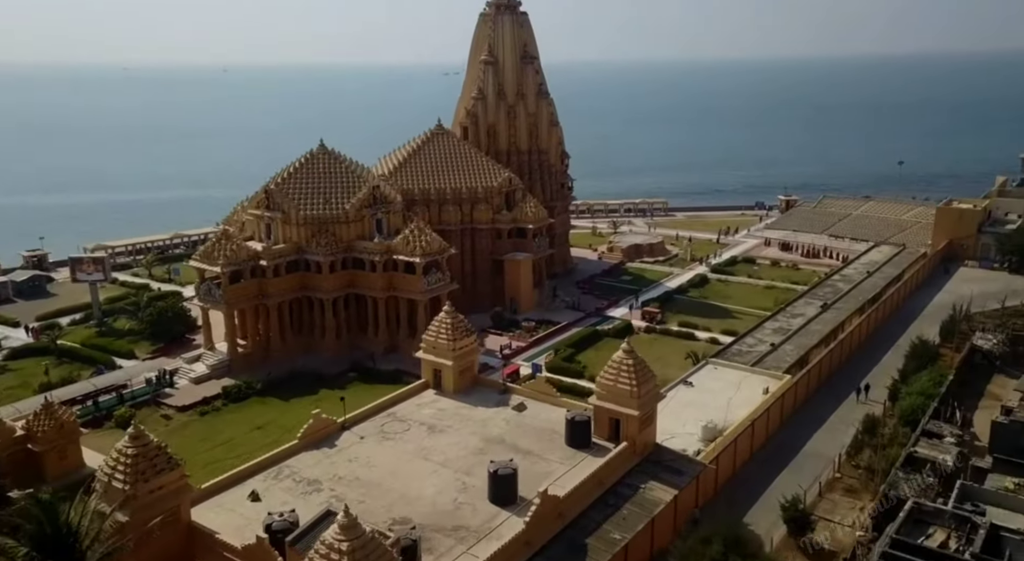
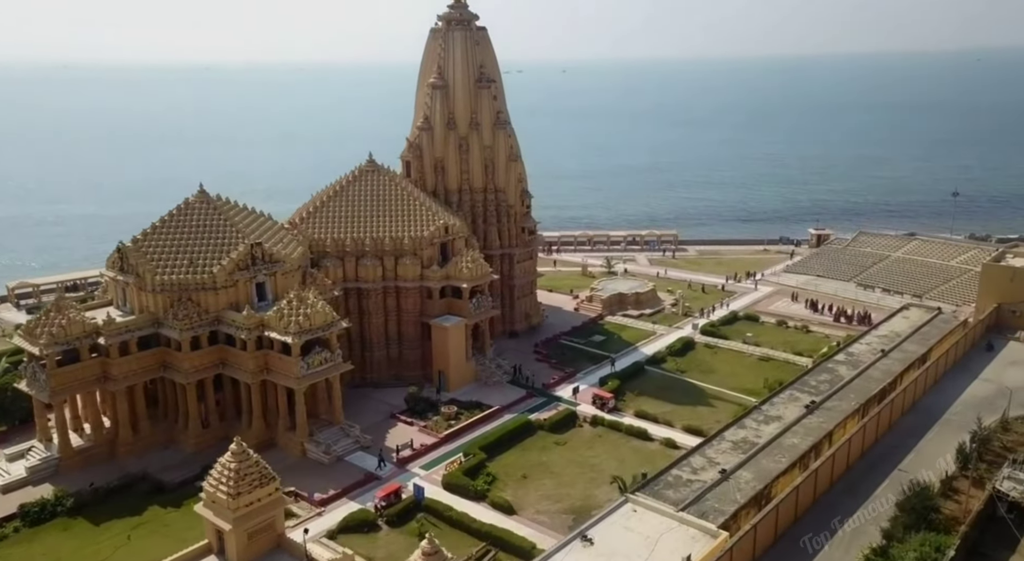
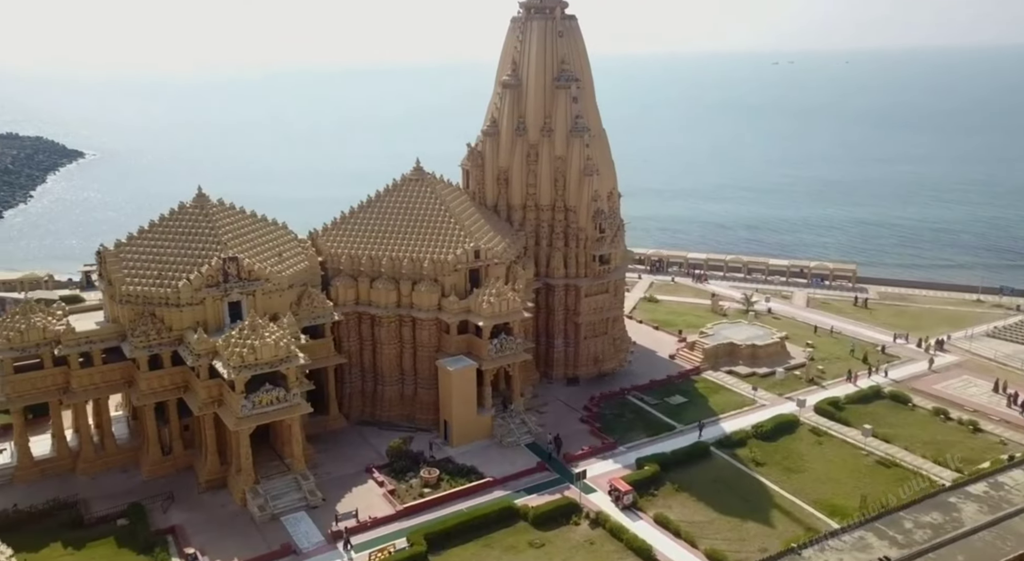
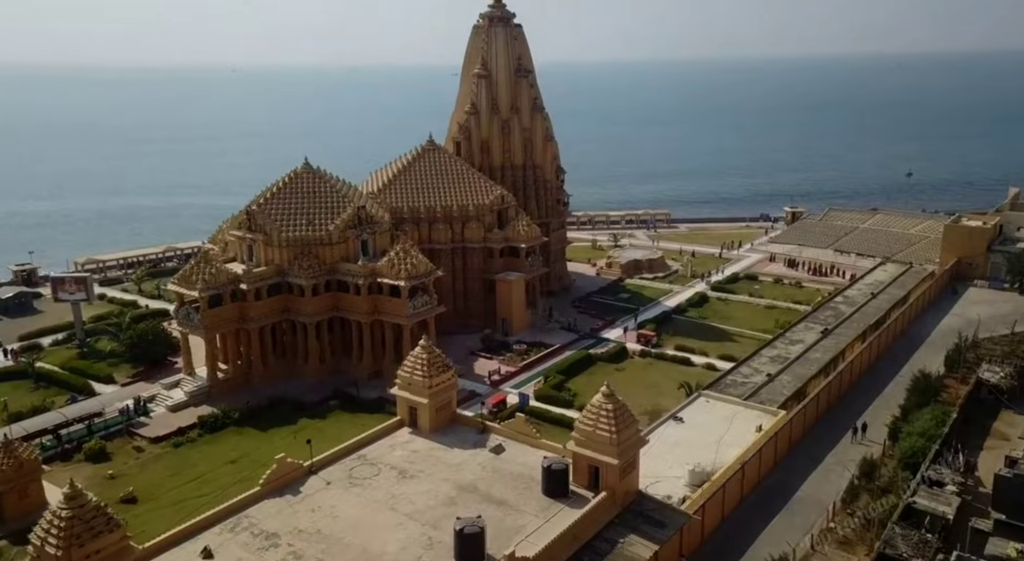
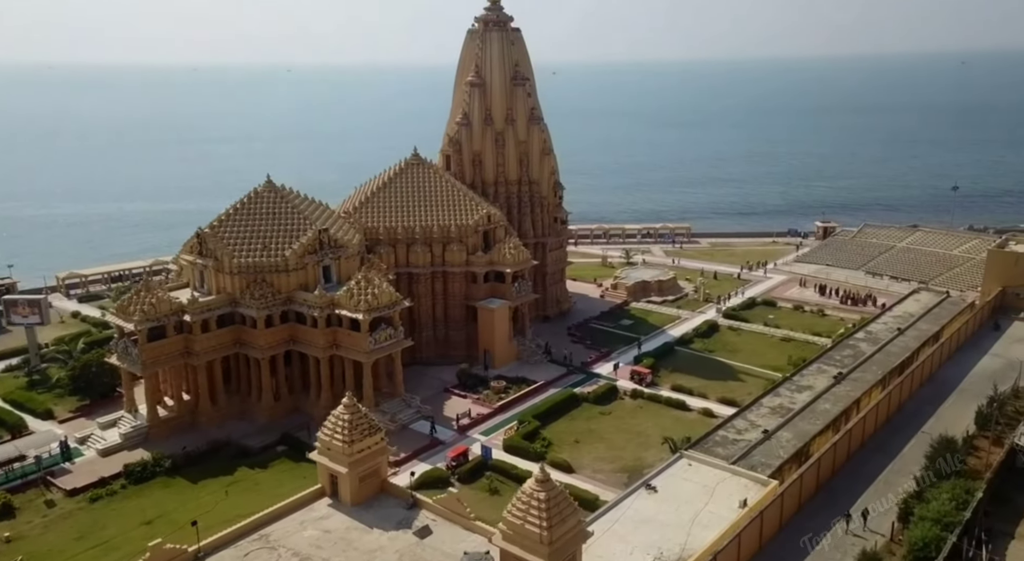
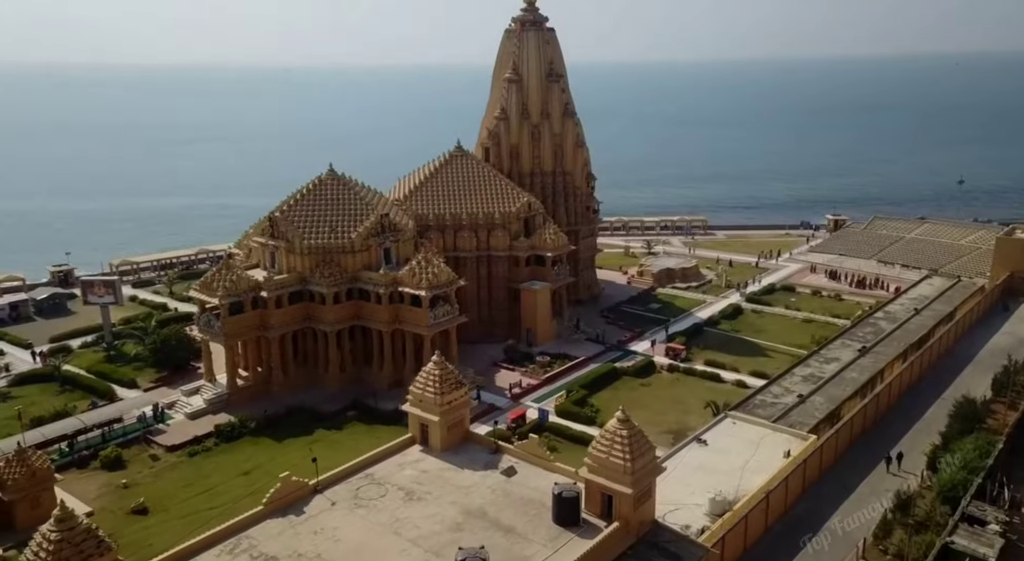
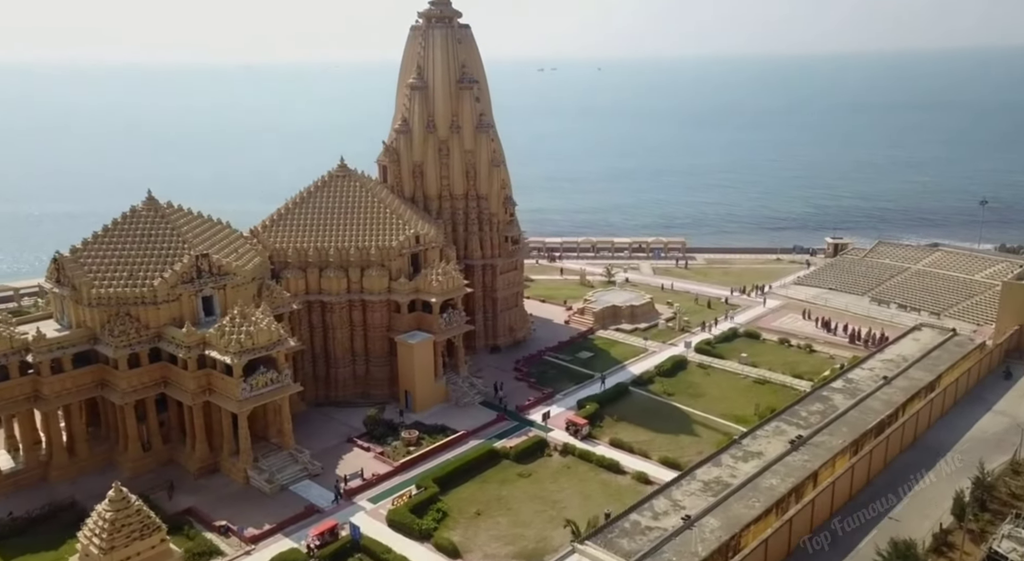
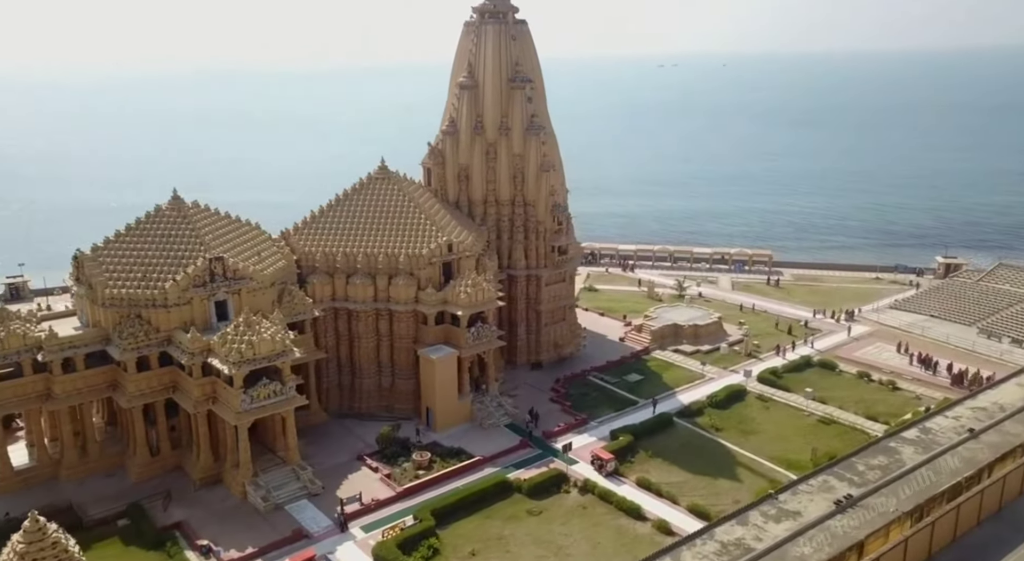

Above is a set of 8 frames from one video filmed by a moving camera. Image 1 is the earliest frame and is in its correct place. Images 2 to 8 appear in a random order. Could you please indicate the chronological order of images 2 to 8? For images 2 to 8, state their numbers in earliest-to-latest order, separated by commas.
4, 6, 5, 2, 7, 8, 3
